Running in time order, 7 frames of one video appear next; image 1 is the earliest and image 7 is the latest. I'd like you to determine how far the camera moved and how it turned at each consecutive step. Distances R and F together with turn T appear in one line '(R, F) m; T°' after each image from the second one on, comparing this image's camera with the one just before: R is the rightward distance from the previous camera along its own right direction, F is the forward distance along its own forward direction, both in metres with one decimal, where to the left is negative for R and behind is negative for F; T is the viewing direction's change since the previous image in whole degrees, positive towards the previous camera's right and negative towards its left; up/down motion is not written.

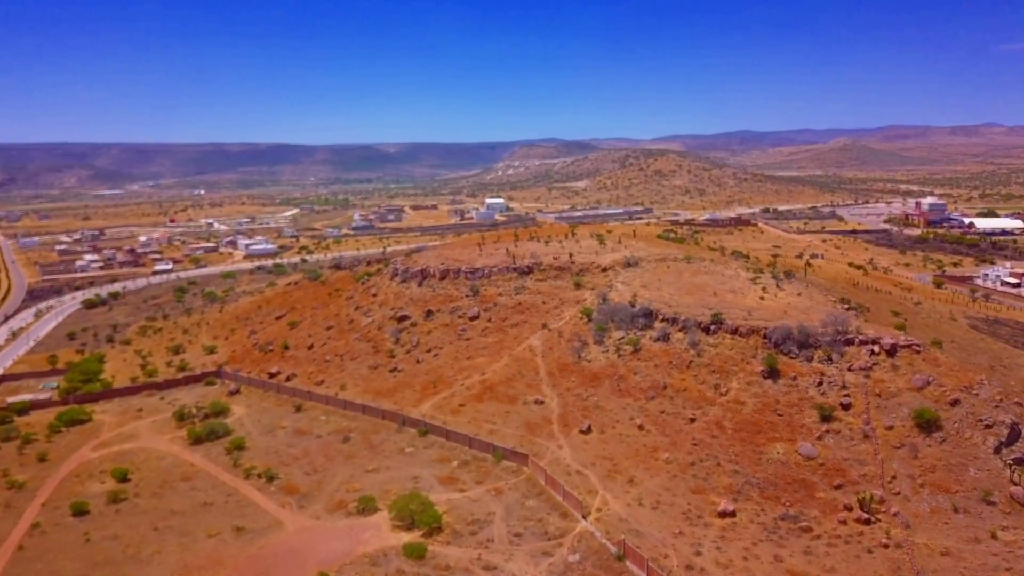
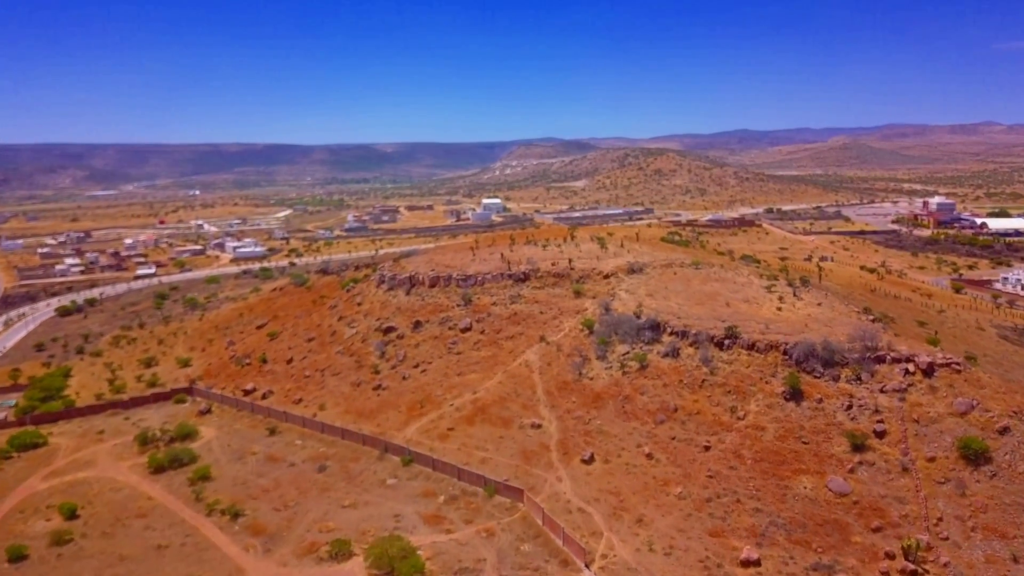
(+0.2, +2.9) m; 0°
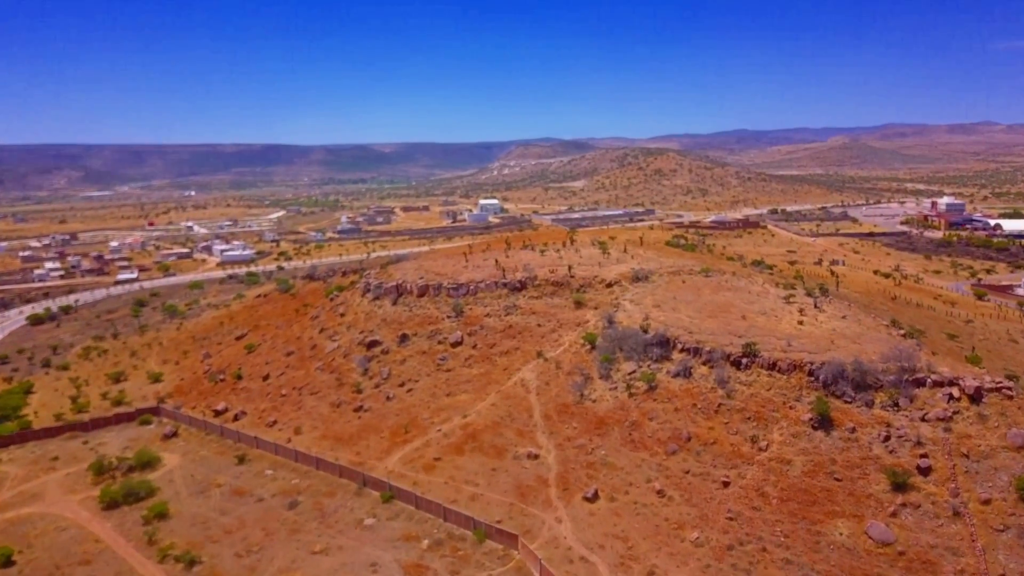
(+0.2, +2.9) m; 0°
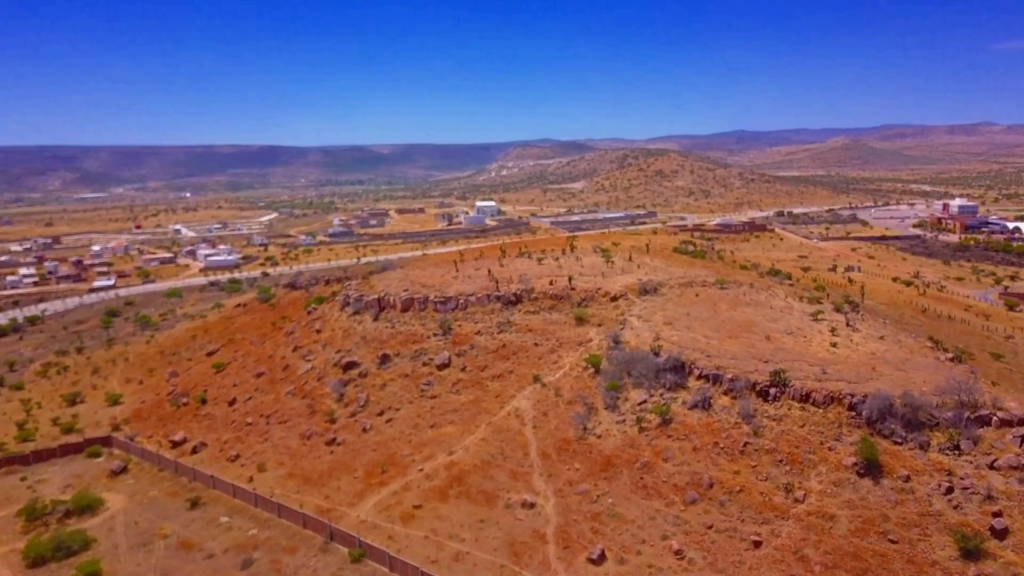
(+0.2, +3.5) m; 0°
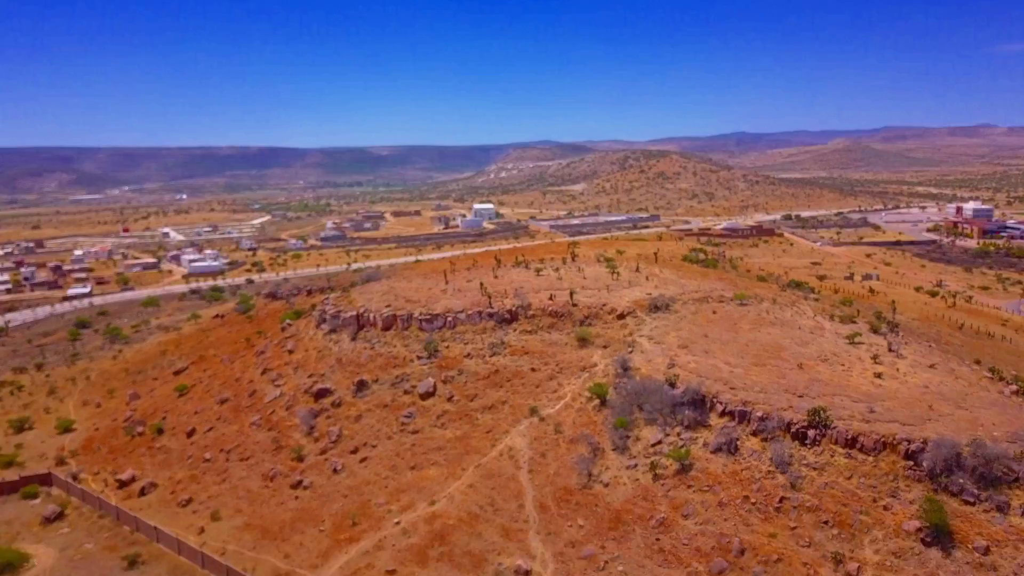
(+0.2, +3.4) m; 0°
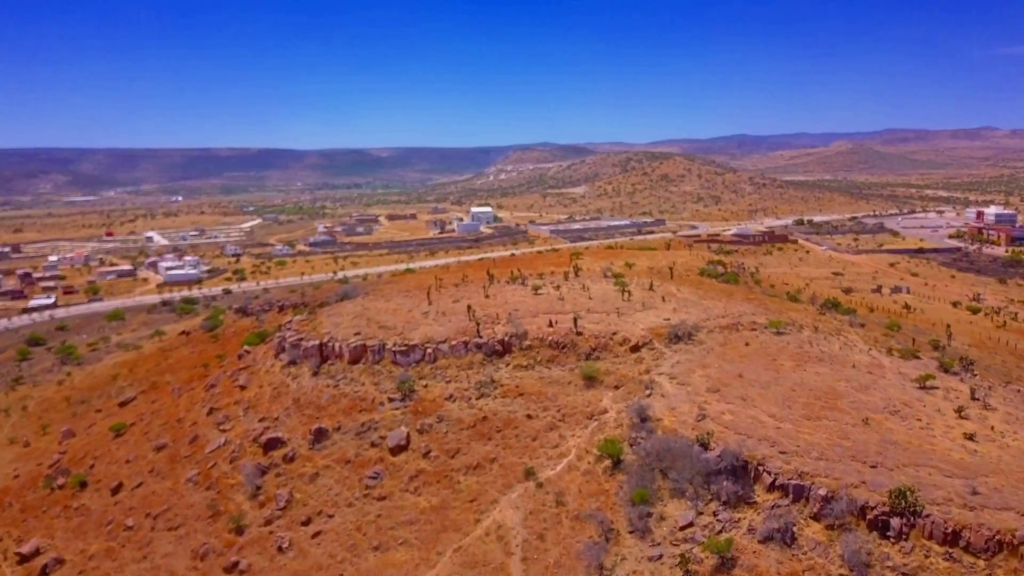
(+0.2, +4.7) m; 0°
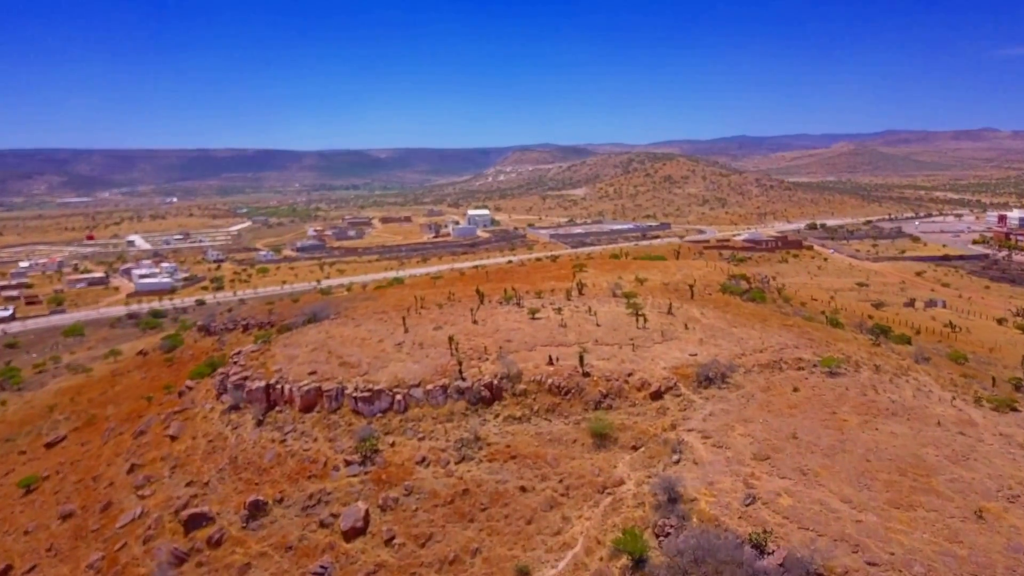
(+0.2, +4.7) m; 0°
